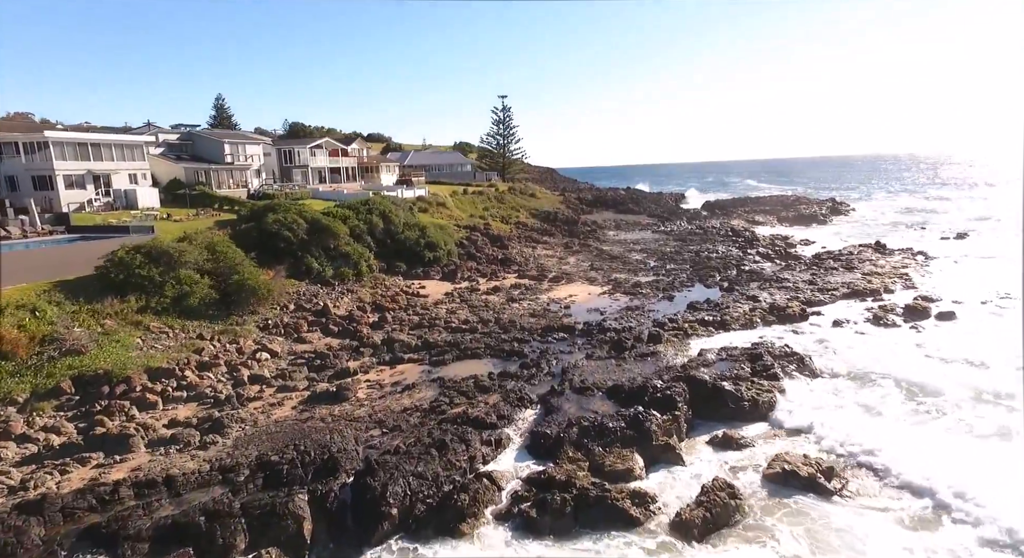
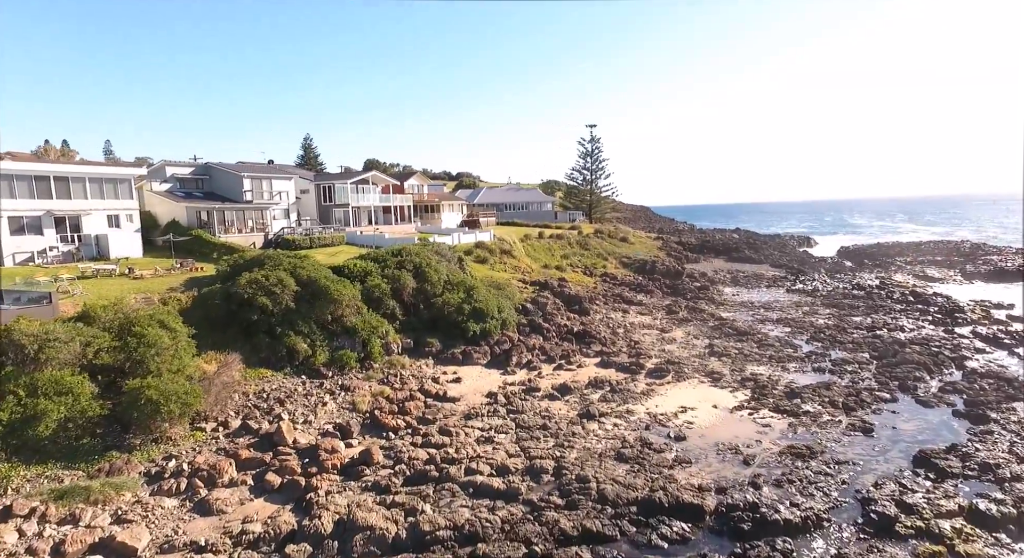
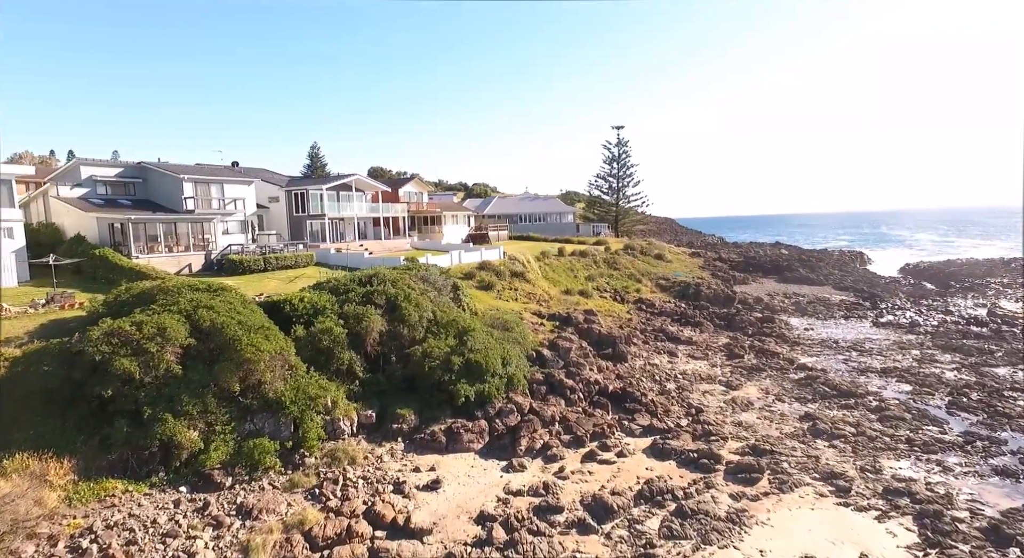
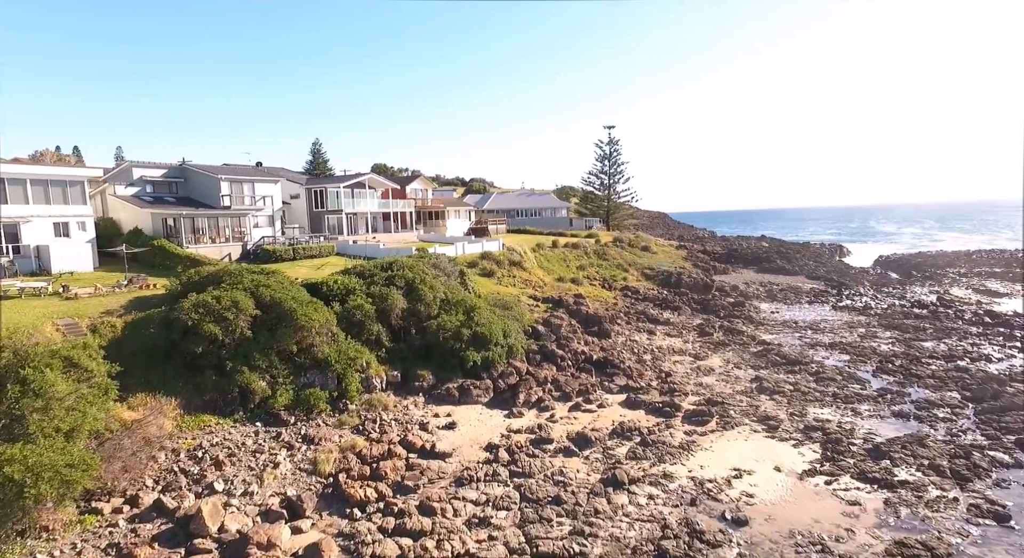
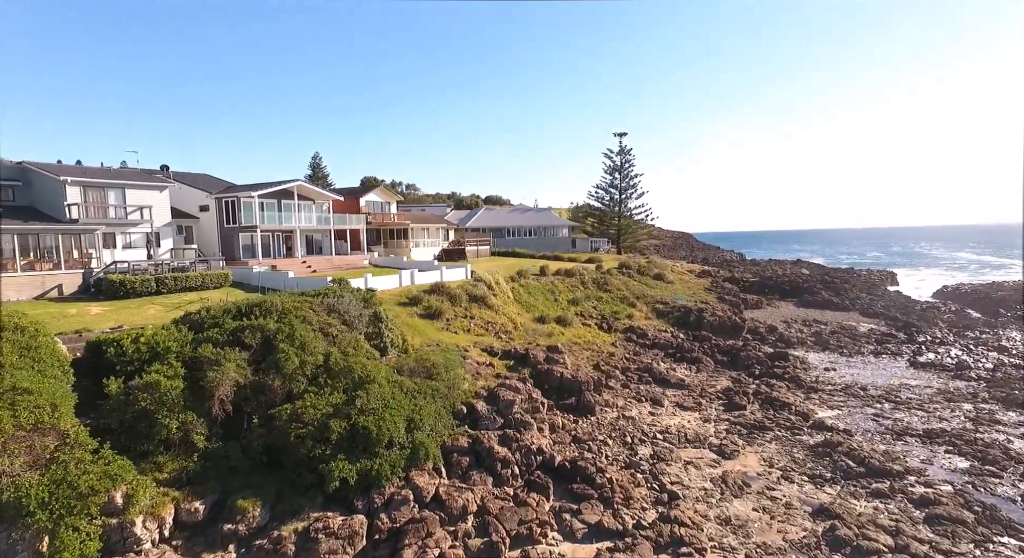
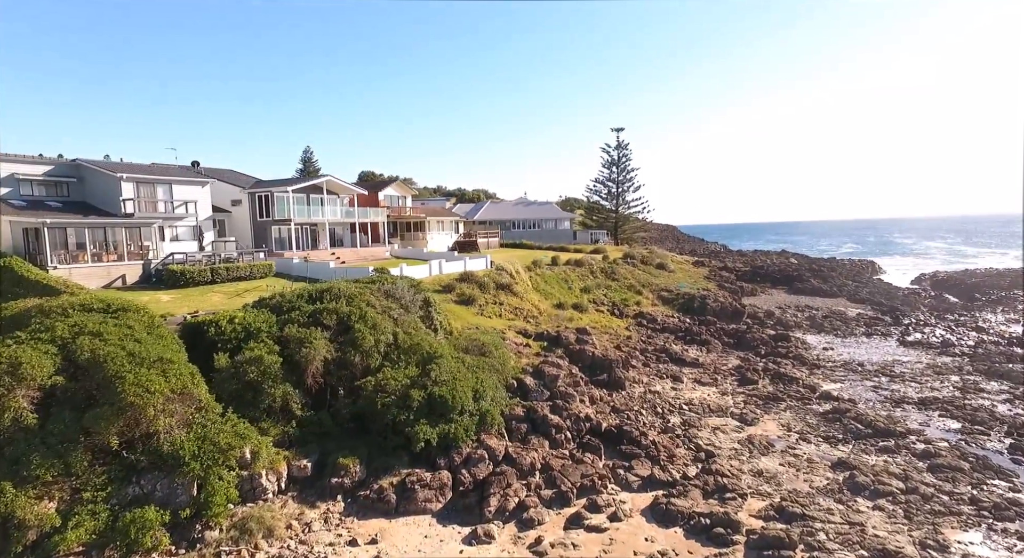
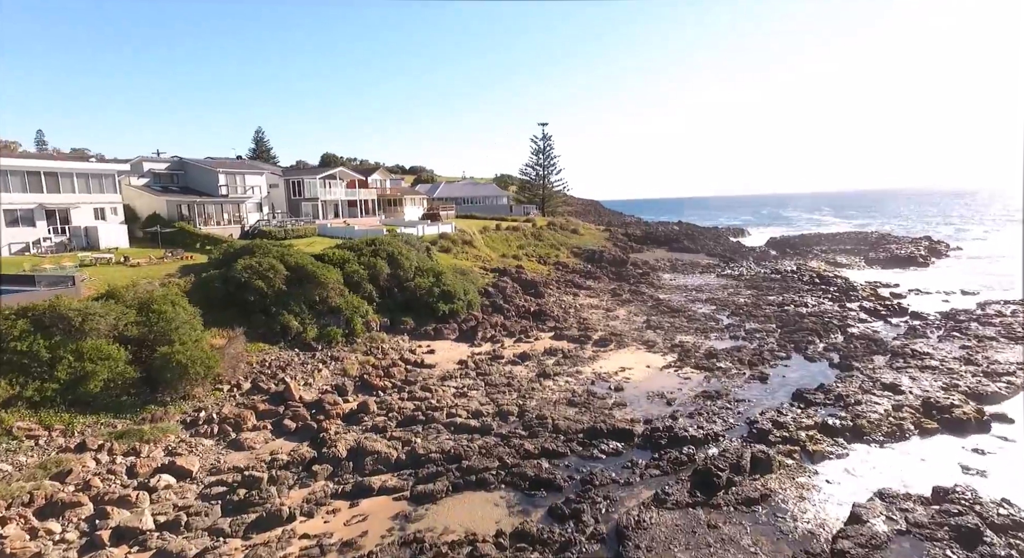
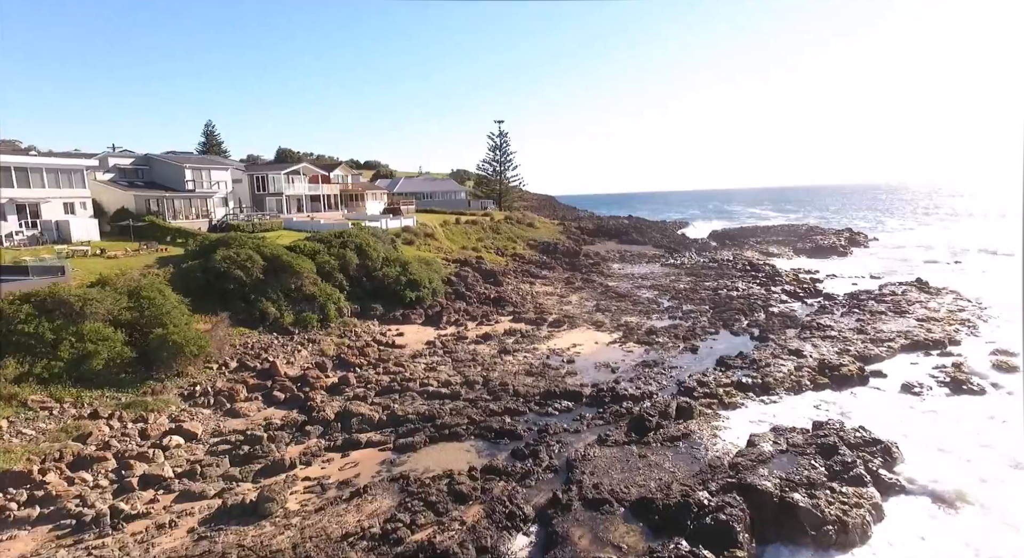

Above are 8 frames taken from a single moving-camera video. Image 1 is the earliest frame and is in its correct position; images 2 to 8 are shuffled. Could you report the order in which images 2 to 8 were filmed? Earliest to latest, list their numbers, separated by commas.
8, 7, 2, 4, 3, 6, 5
